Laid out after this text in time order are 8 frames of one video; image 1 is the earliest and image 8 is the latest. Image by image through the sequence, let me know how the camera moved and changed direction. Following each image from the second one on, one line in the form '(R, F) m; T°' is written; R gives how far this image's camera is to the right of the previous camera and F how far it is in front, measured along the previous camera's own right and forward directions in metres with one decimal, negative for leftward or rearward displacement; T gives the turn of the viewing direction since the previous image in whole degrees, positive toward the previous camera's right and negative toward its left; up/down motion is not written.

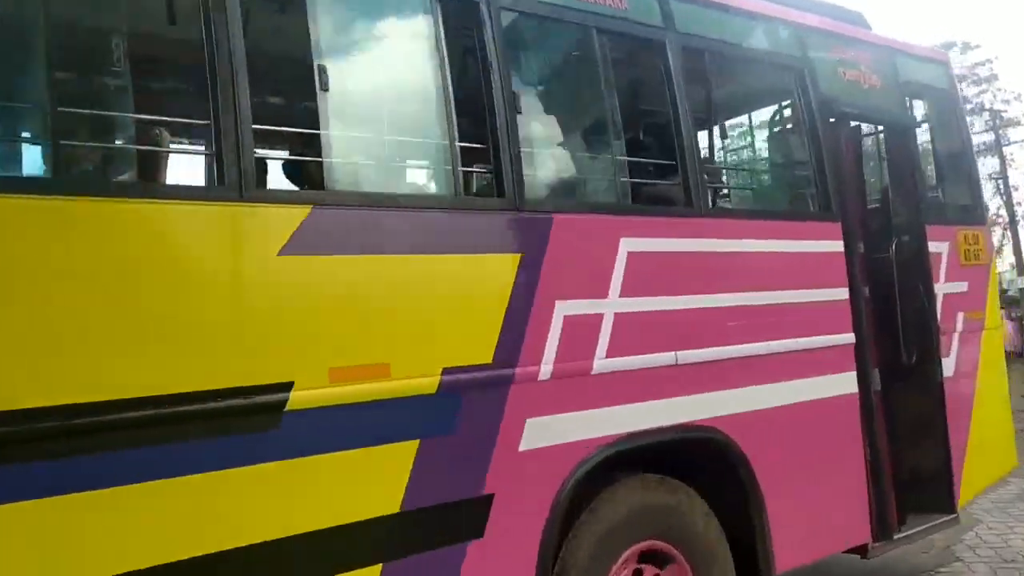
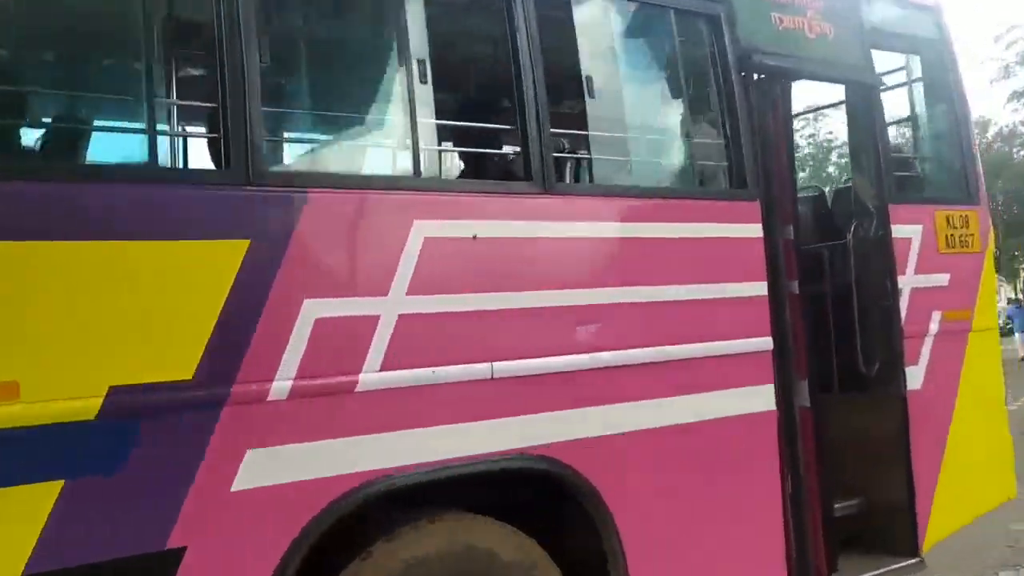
(+0.9, +0.7) m; -6°
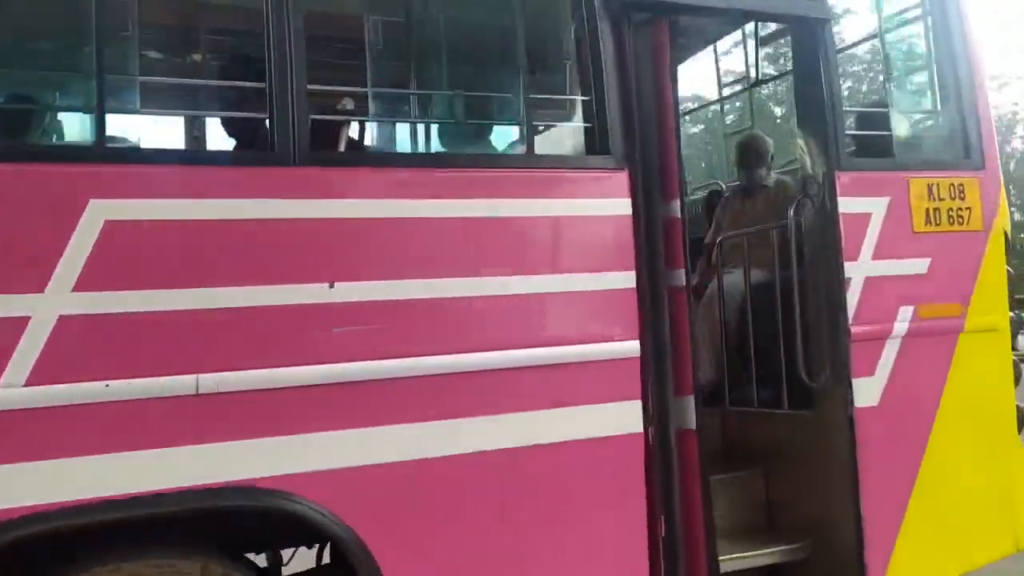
(+1.0, +0.7) m; -10°
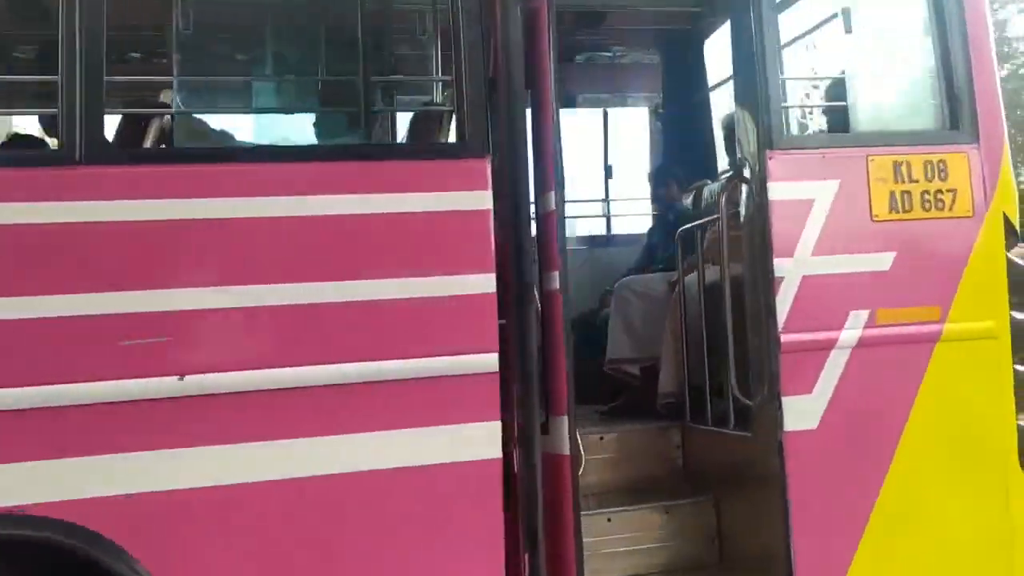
(+0.8, +0.4) m; -10°
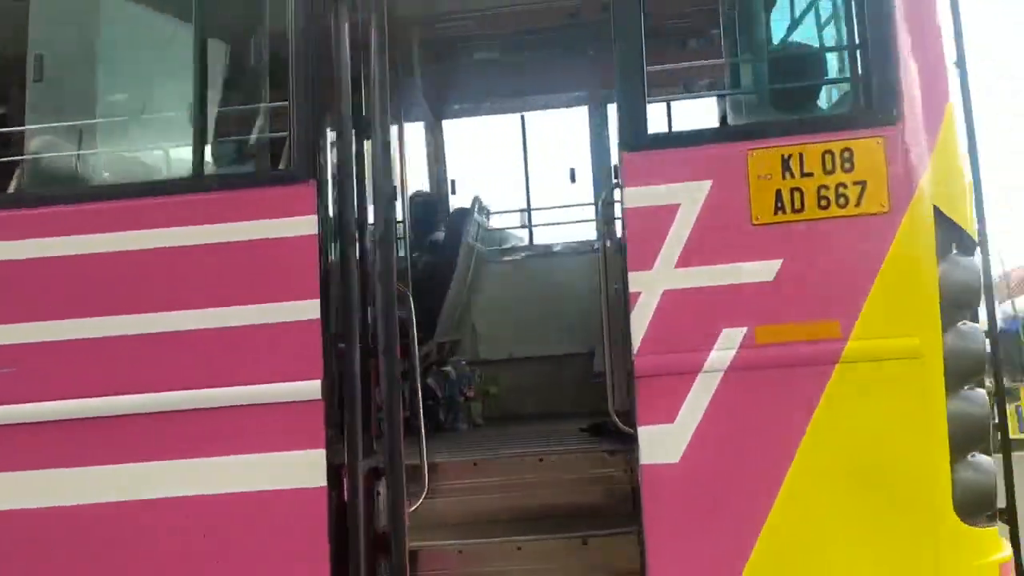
(+1.1, +0.3) m; -17°
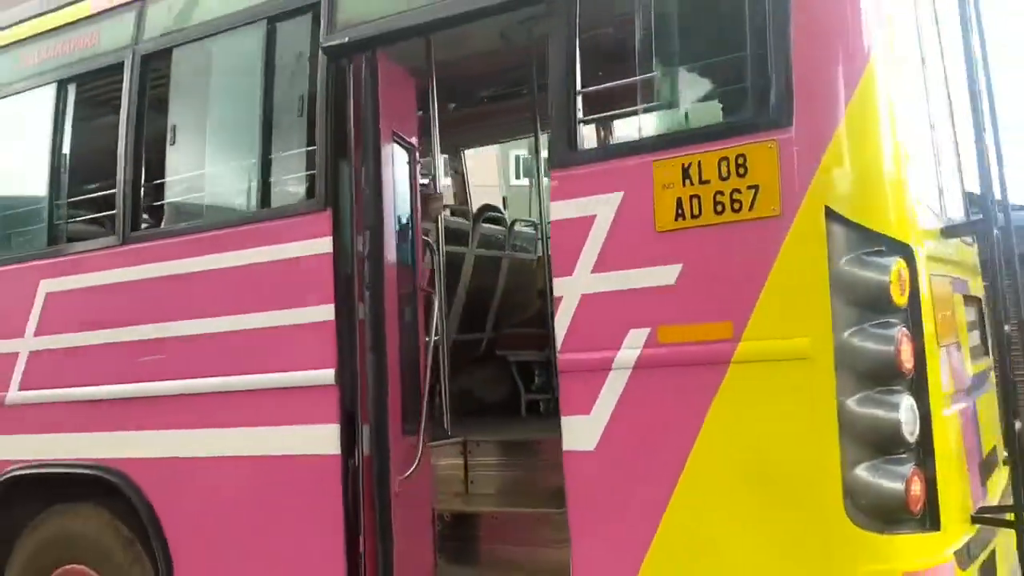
(+1.2, -0.1) m; -25°
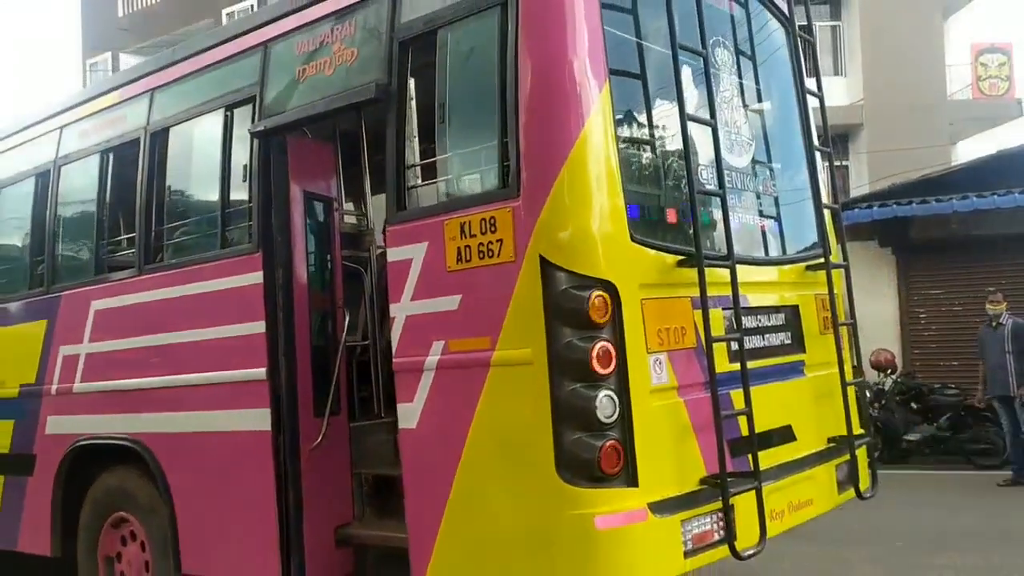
(+1.1, -0.8) m; -9°
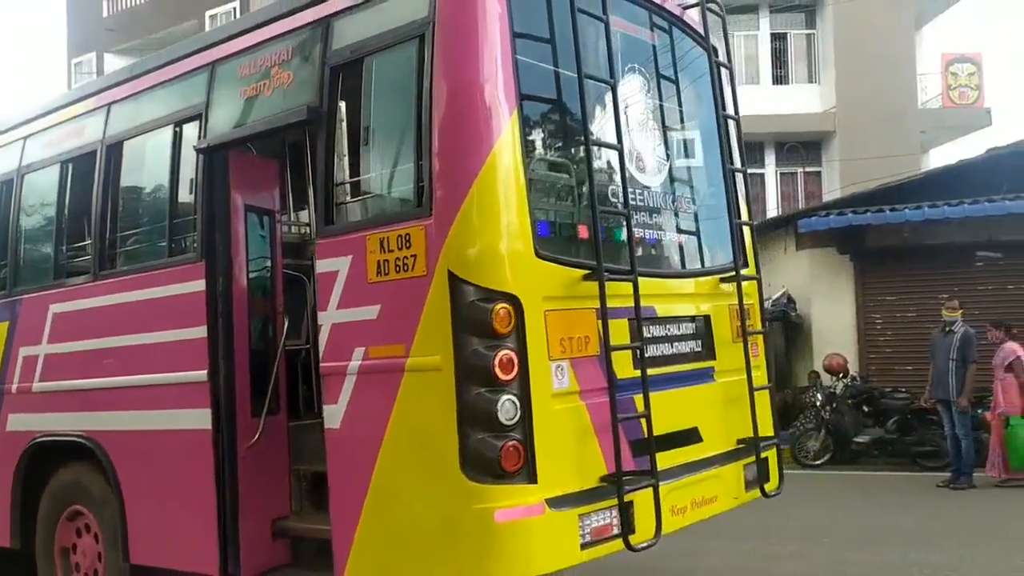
(+0.3, -0.3) m; +1°
